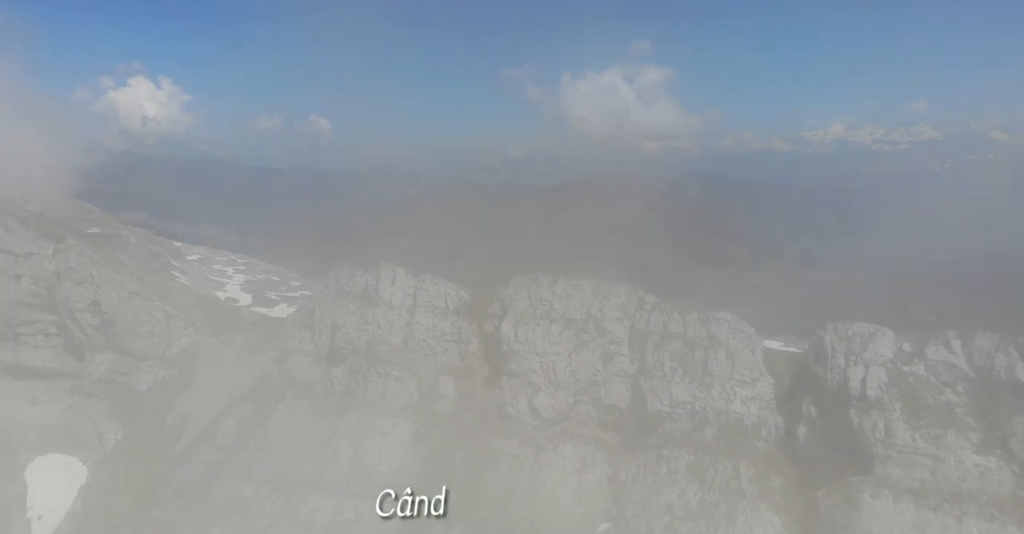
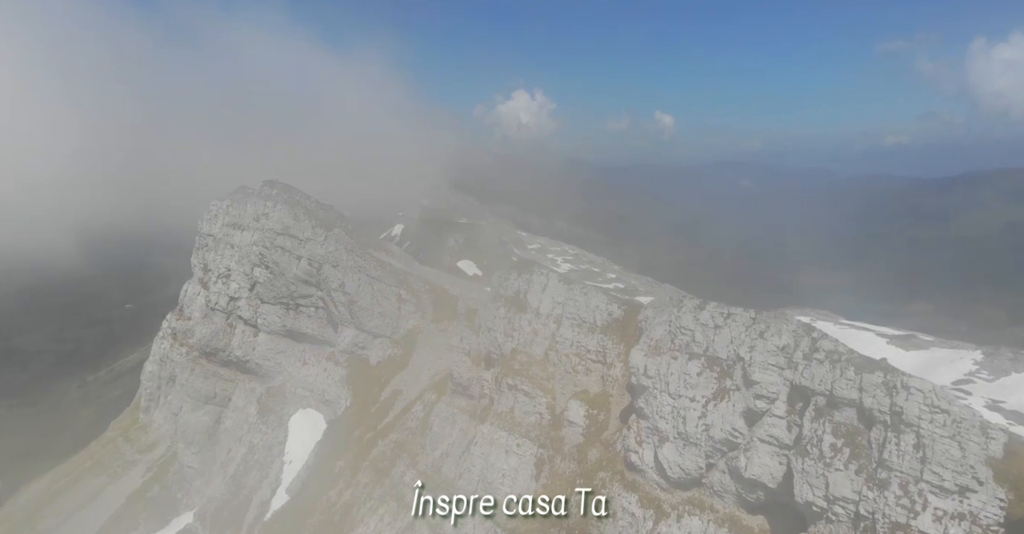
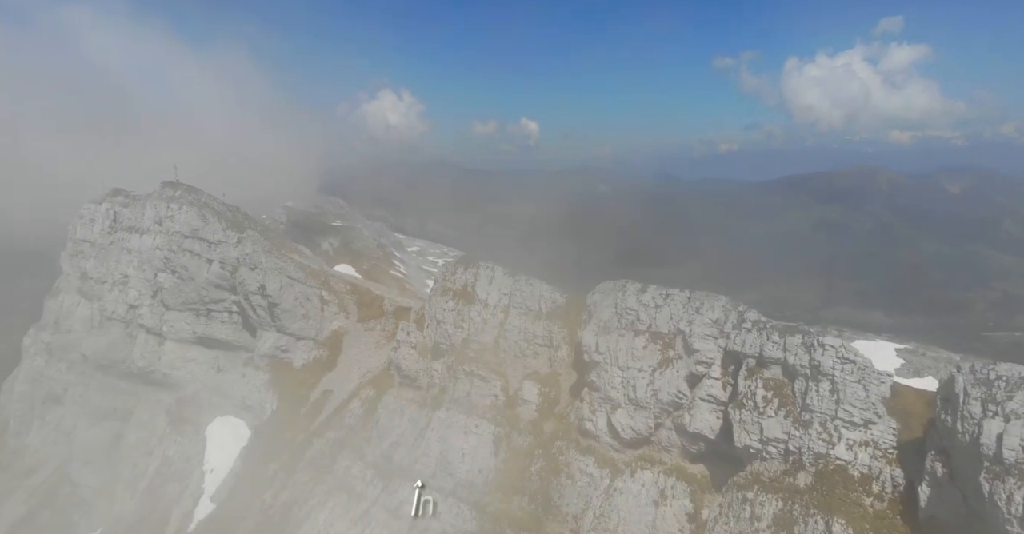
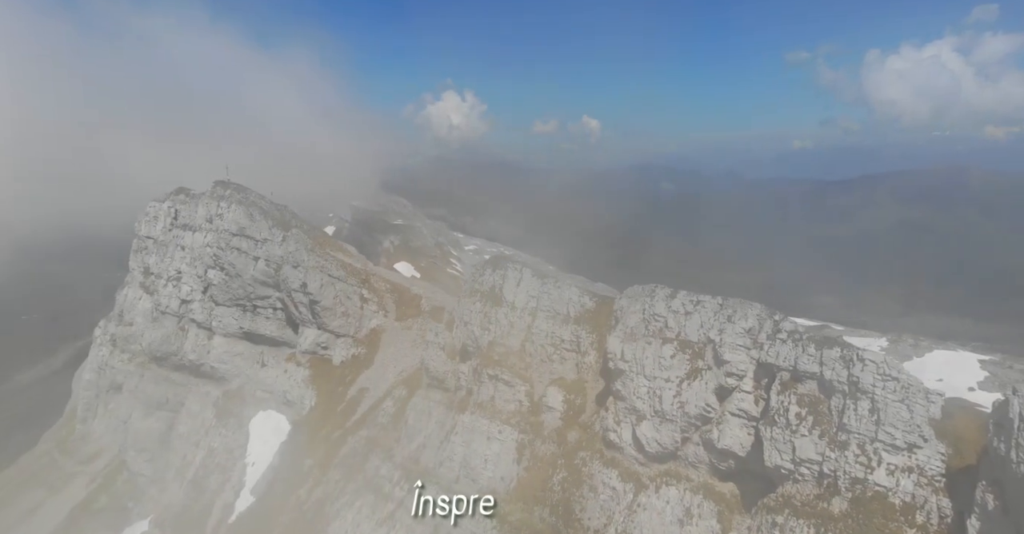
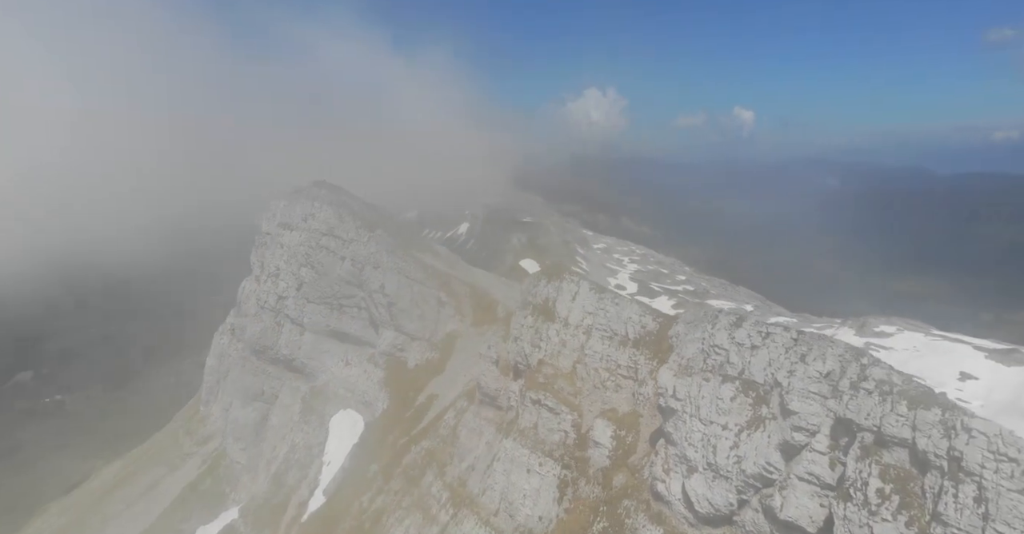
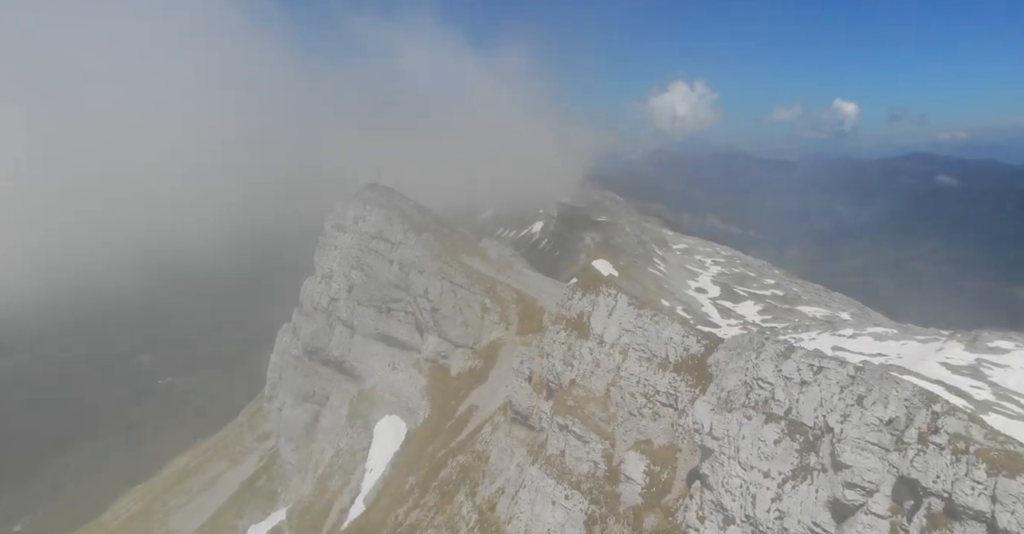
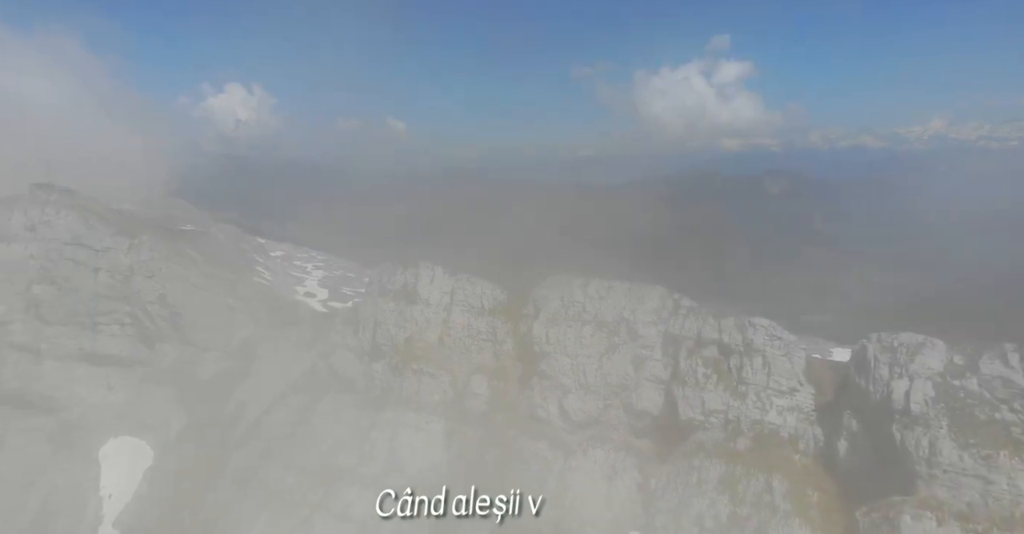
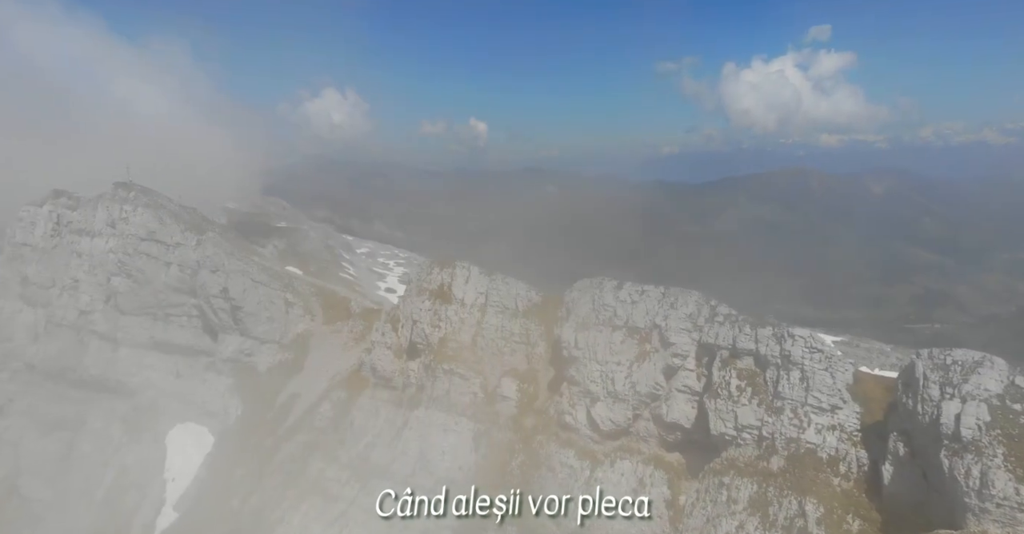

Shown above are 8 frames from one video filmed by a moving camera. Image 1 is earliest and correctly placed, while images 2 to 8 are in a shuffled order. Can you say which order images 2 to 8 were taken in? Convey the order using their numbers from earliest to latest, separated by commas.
7, 8, 3, 4, 2, 5, 6
